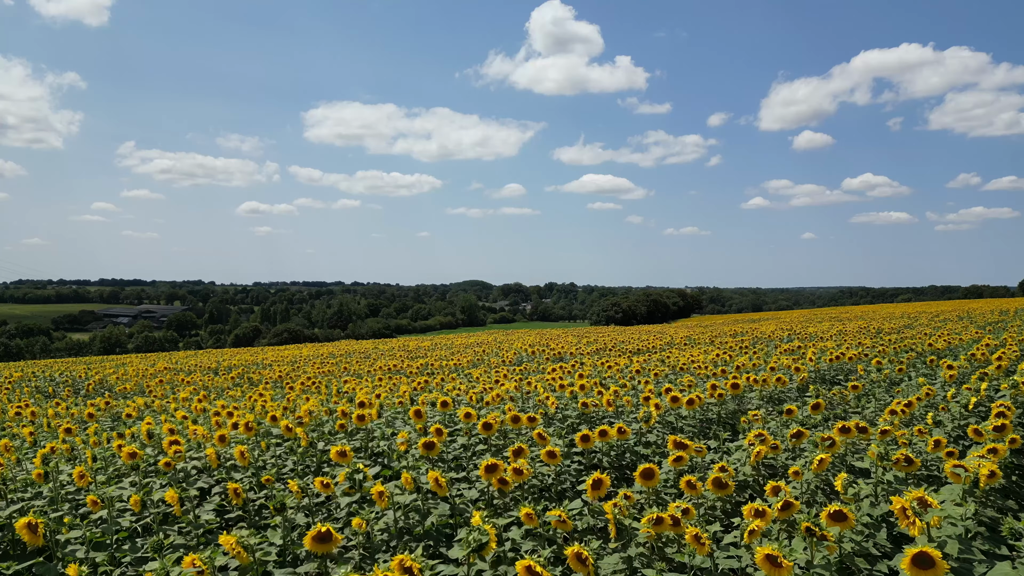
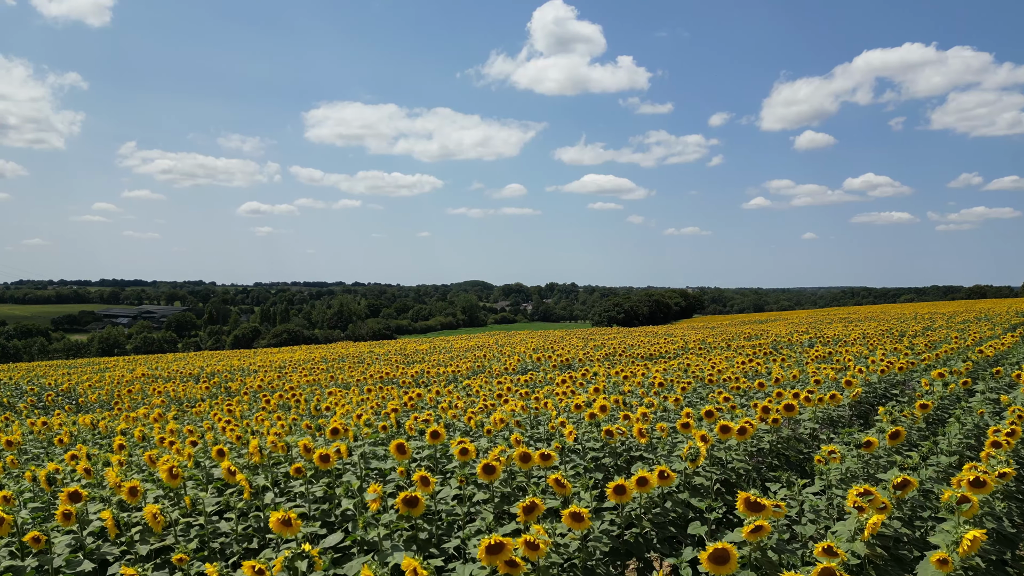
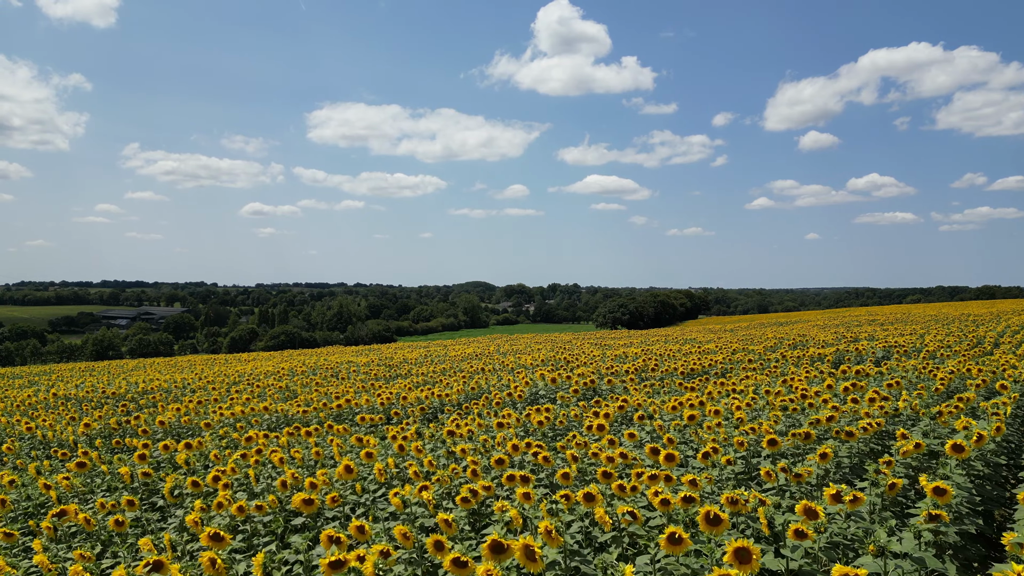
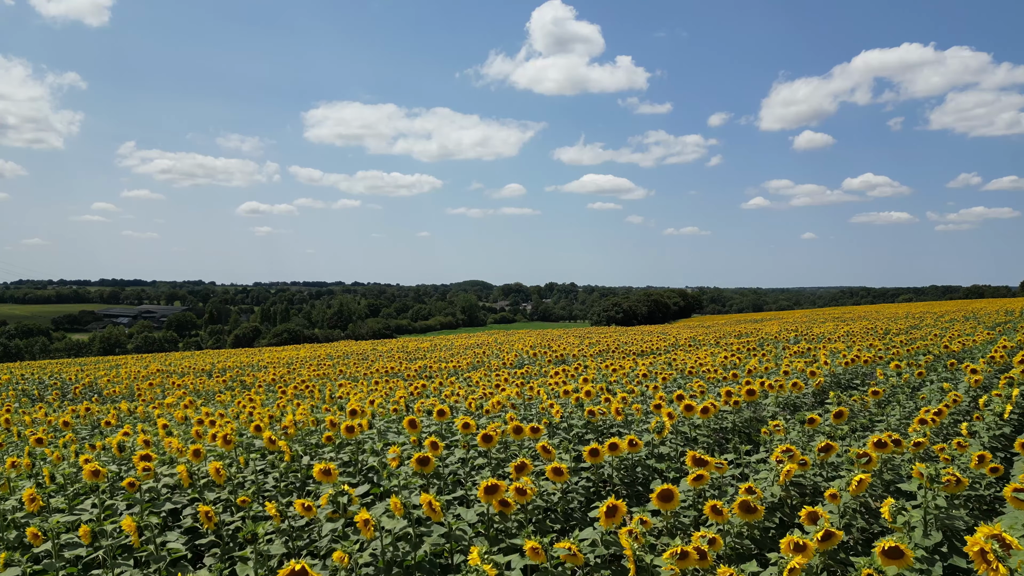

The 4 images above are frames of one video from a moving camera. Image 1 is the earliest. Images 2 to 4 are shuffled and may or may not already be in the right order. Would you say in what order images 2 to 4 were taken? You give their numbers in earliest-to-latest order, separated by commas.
4, 2, 3
